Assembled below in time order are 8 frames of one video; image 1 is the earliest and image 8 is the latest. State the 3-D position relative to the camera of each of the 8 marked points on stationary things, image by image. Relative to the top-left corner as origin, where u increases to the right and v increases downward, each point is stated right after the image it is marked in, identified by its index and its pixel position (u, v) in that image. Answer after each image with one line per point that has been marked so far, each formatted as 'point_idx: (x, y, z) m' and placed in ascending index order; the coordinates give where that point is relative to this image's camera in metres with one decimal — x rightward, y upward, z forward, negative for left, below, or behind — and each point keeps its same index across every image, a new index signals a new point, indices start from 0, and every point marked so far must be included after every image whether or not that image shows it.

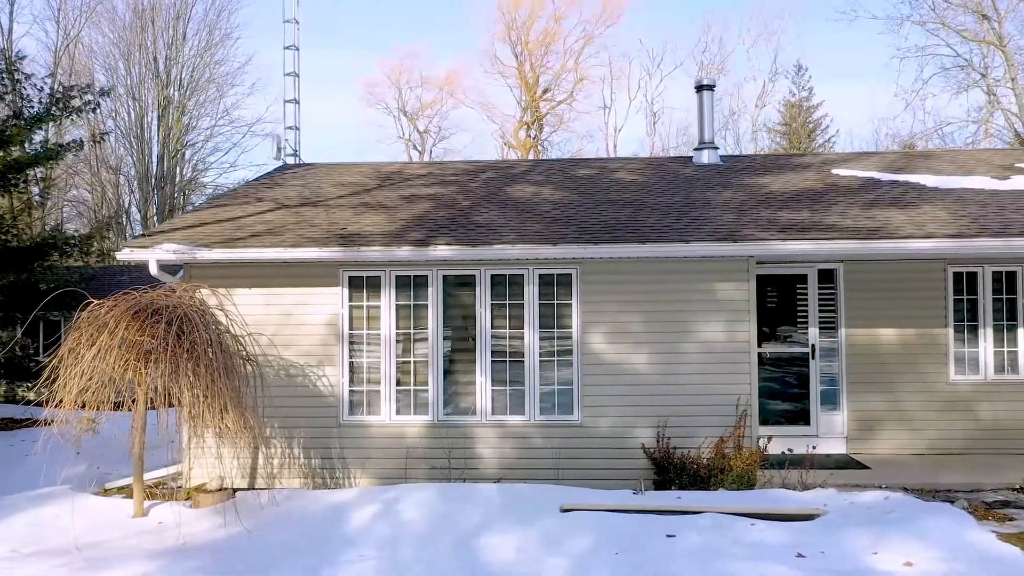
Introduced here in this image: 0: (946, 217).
0: (+3.6, +0.6, +7.4) m
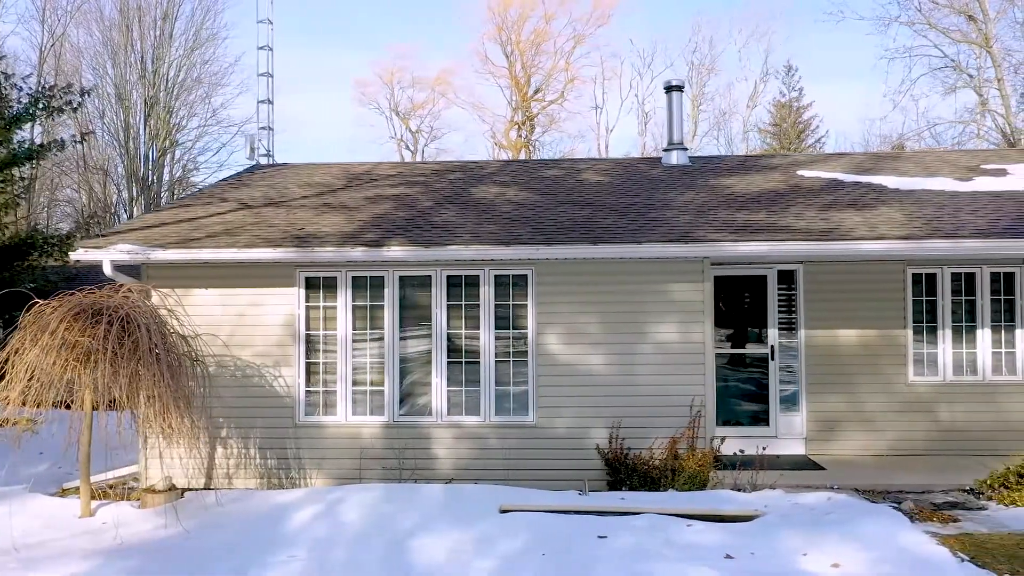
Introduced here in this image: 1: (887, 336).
0: (+3.3, +0.6, +7.4) m
1: (+3.5, -0.5, +8.2) m
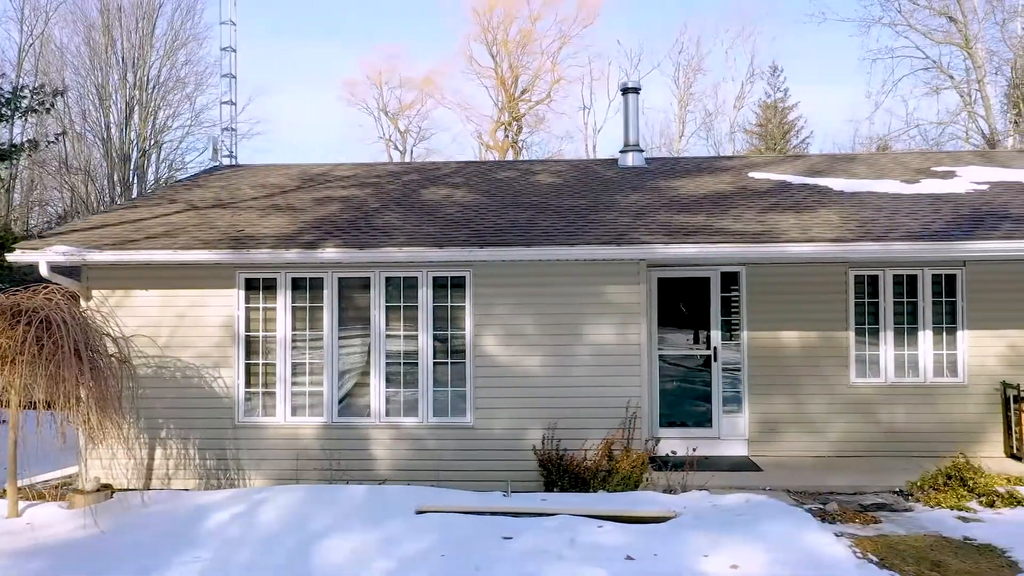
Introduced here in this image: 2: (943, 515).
0: (+2.7, +0.6, +7.4) m
1: (+3.0, -0.5, +8.3) m
2: (+3.0, -1.6, +6.2) m
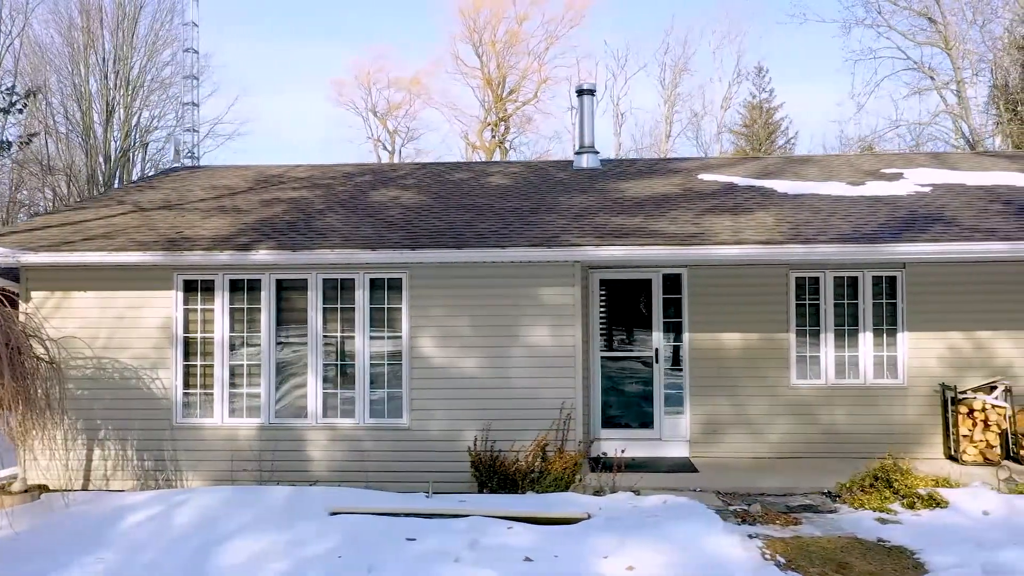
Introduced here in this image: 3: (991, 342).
0: (+2.2, +0.6, +7.4) m
1: (+2.4, -0.5, +8.3) m
2: (+2.5, -1.6, +6.2) m
3: (+4.4, -0.5, +8.1) m
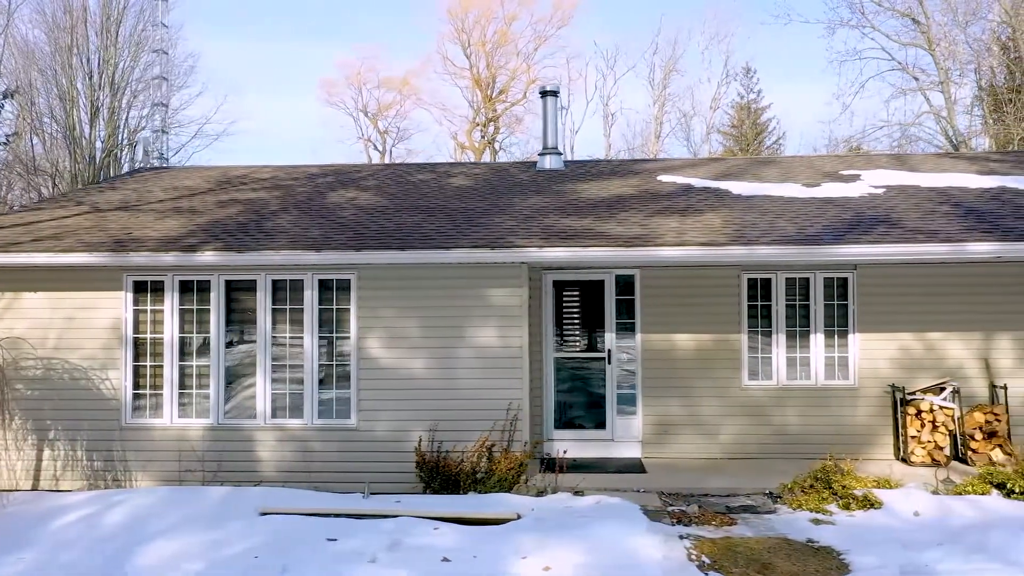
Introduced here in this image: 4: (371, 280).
0: (+1.7, +0.5, +7.5) m
1: (+2.0, -0.5, +8.3) m
2: (+2.0, -1.6, +6.2) m
3: (+4.0, -0.5, +8.1) m
4: (-1.2, +0.1, +7.5) m
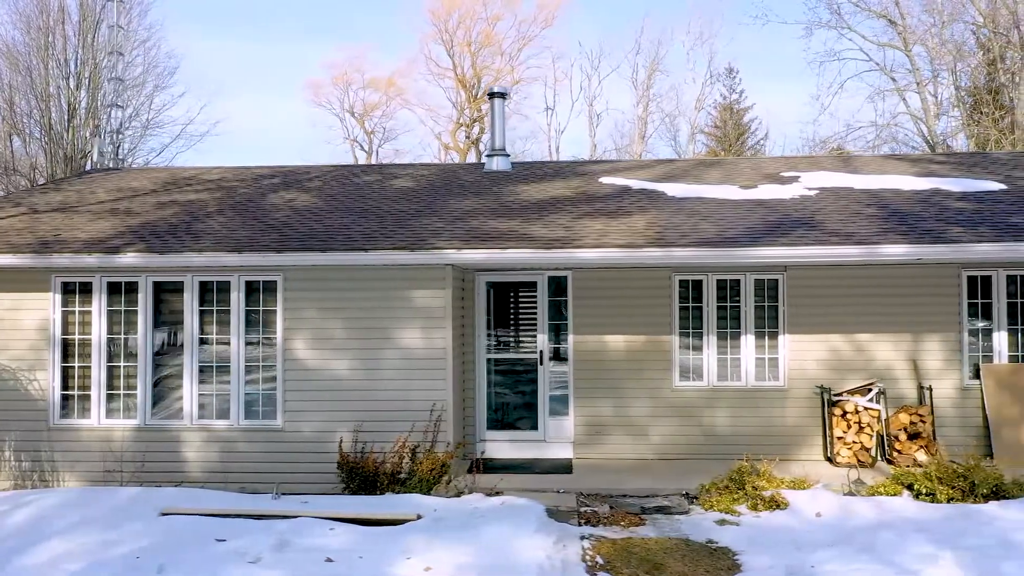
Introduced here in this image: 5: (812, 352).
0: (+1.1, +0.5, +7.5) m
1: (+1.3, -0.5, +8.3) m
2: (+1.4, -1.6, +6.3) m
3: (+3.3, -0.5, +8.2) m
4: (-1.9, +0.1, +7.6) m
5: (+2.8, -0.6, +8.2) m
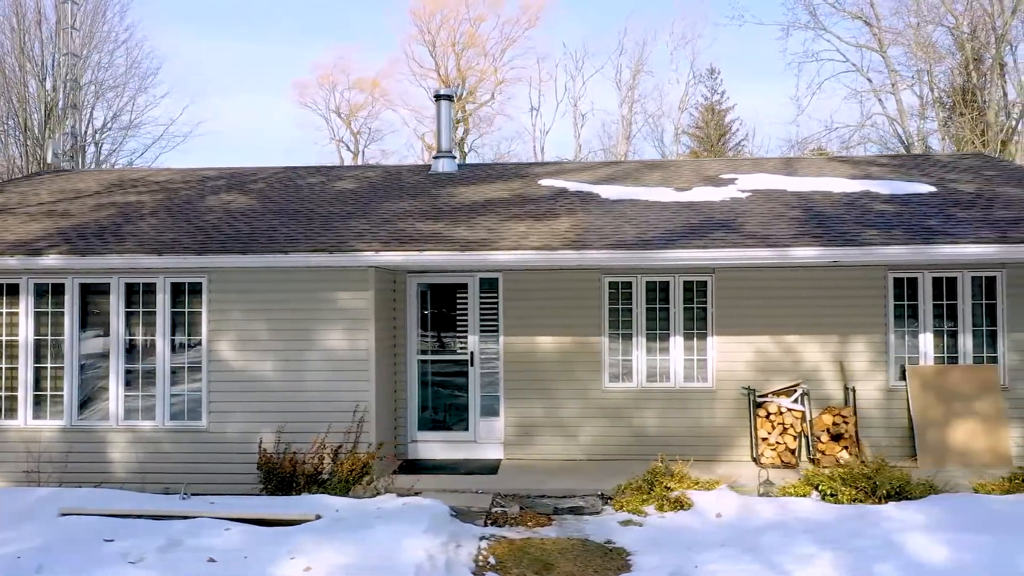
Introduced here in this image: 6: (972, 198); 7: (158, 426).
0: (+0.4, +0.5, +7.5) m
1: (+0.7, -0.5, +8.4) m
2: (+0.7, -1.7, +6.3) m
3: (+2.7, -0.5, +8.2) m
4: (-2.5, 0.0, +7.6) m
5: (+2.1, -0.6, +8.2) m
6: (+4.3, +0.8, +8.2) m
7: (-3.1, -1.2, +7.6) m
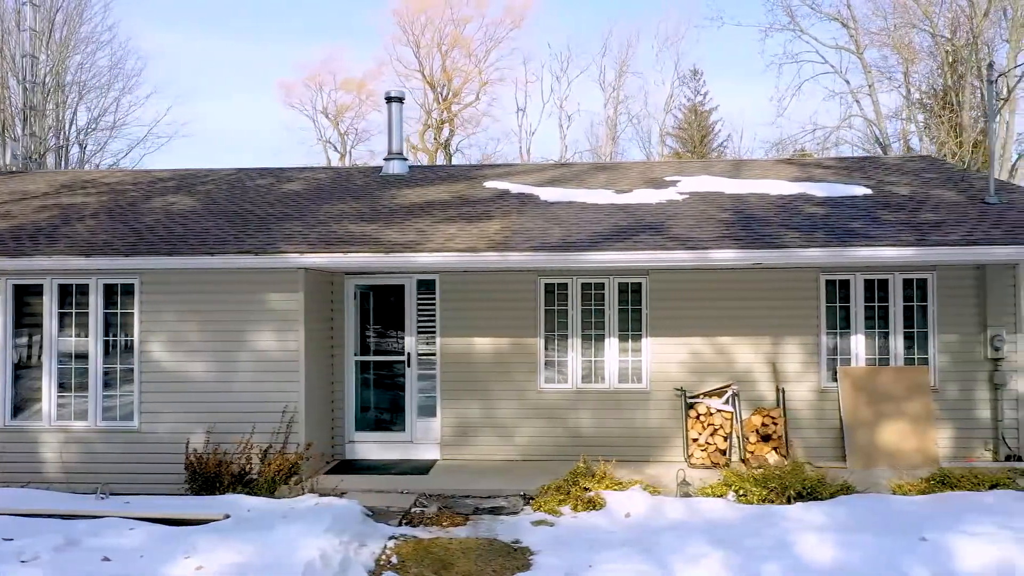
0: (-0.2, +0.5, +7.6) m
1: (+0.1, -0.6, +8.4) m
2: (+0.1, -1.7, +6.4) m
3: (+2.1, -0.6, +8.3) m
4: (-3.1, 0.0, +7.7) m
5: (+1.5, -0.6, +8.3) m
6: (+3.7, +0.8, +8.2) m
7: (-3.7, -1.2, +7.6) m
